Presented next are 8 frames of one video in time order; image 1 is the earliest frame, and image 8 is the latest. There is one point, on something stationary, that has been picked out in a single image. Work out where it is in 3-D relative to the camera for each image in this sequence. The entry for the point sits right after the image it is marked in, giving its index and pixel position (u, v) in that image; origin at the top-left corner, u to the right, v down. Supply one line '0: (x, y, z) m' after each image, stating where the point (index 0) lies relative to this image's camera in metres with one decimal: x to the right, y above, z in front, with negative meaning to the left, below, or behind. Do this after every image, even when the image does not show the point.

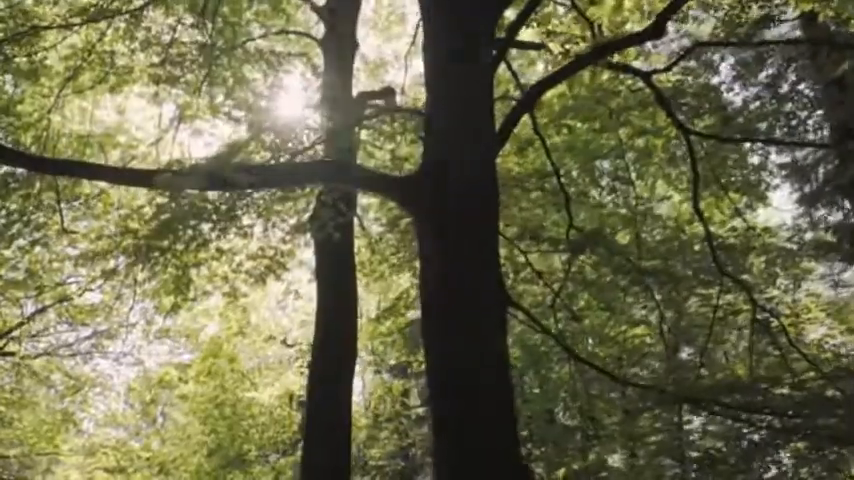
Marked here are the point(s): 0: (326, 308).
0: (-1.5, -1.1, +11.5) m
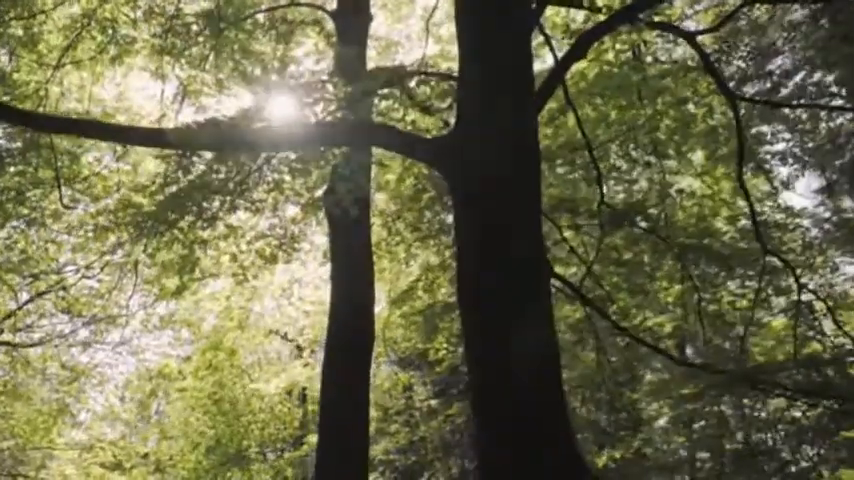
0: (-1.2, -0.8, +10.8) m
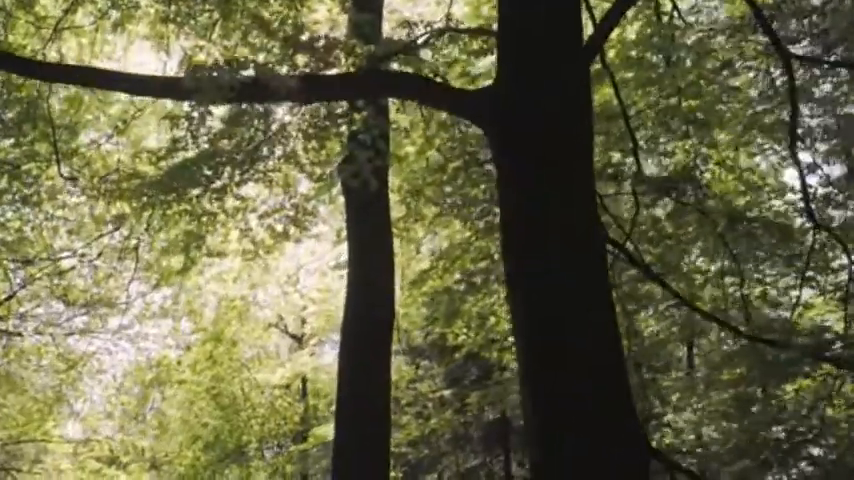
0: (-0.9, -0.4, +10.1) m
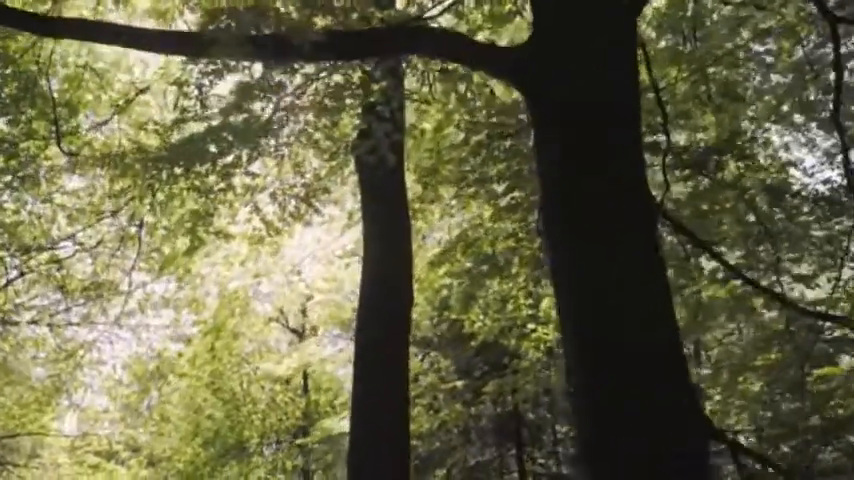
0: (-0.6, -0.2, +9.6) m
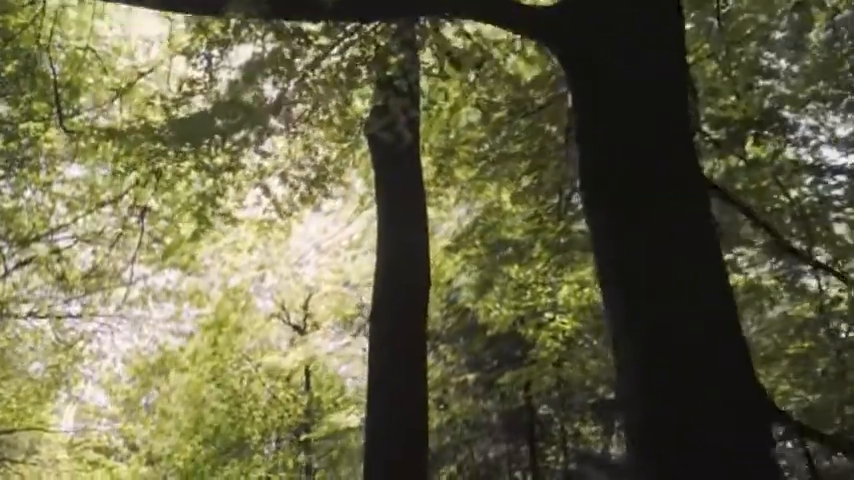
0: (-0.4, 0.0, +9.2) m
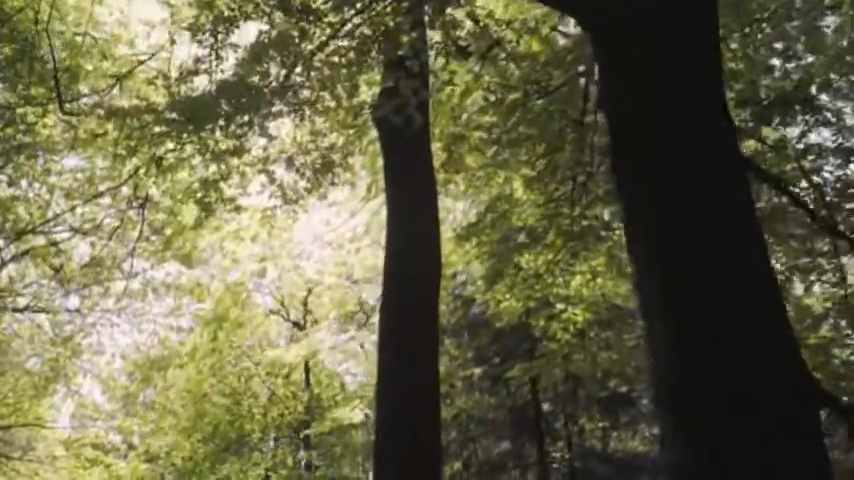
0: (-0.3, +0.2, +8.9) m
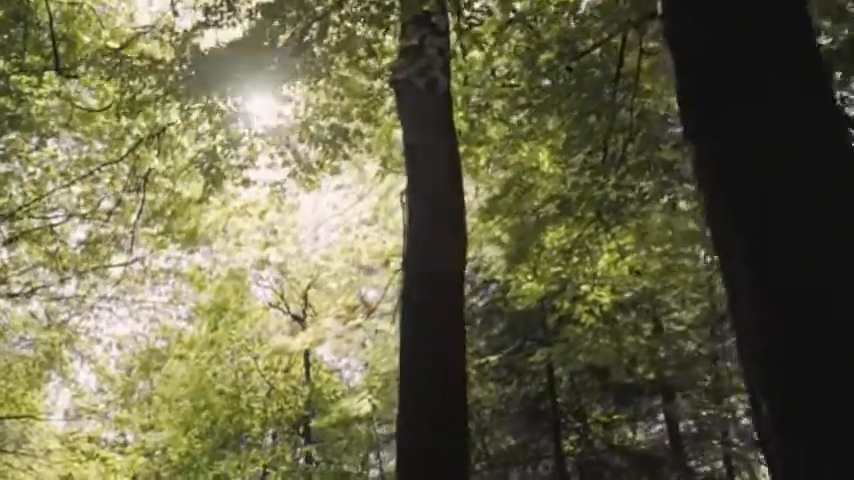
0: (-0.1, +0.5, +8.3) m
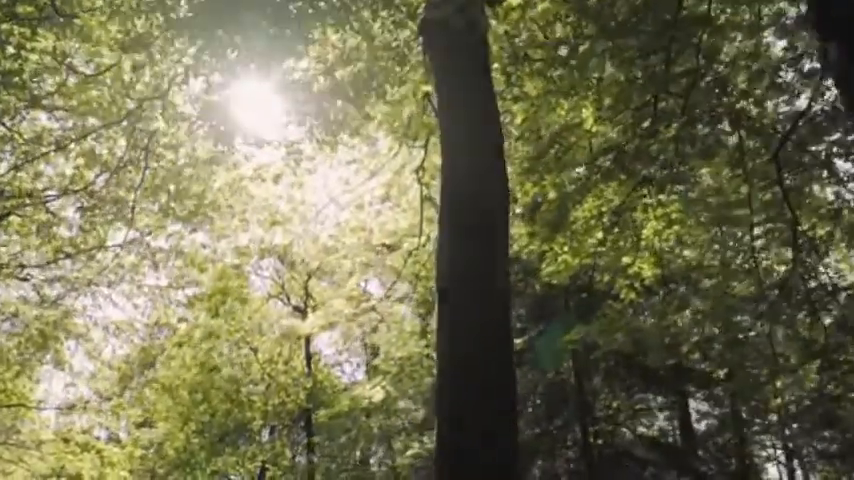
0: (+0.3, +0.9, +7.5) m
